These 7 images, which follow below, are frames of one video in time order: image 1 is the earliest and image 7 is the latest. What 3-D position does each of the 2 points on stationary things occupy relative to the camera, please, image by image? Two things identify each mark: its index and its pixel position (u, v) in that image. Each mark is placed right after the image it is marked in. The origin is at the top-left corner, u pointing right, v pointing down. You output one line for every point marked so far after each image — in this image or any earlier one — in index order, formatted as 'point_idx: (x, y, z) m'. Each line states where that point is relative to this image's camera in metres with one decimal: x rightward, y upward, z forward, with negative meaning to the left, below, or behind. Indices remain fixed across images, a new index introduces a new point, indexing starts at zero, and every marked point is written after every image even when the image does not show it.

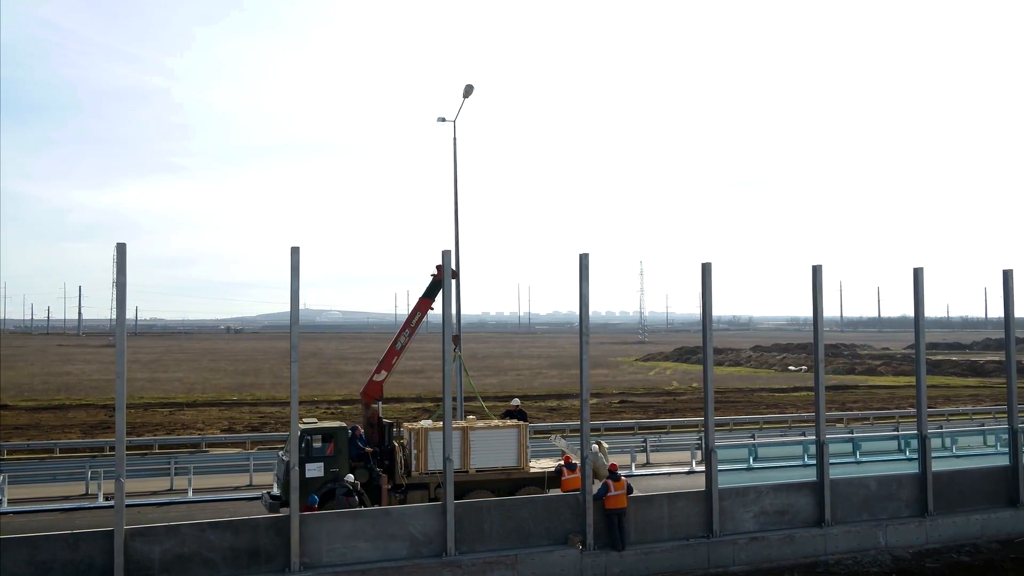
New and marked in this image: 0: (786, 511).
0: (+4.6, -3.7, +13.2) m
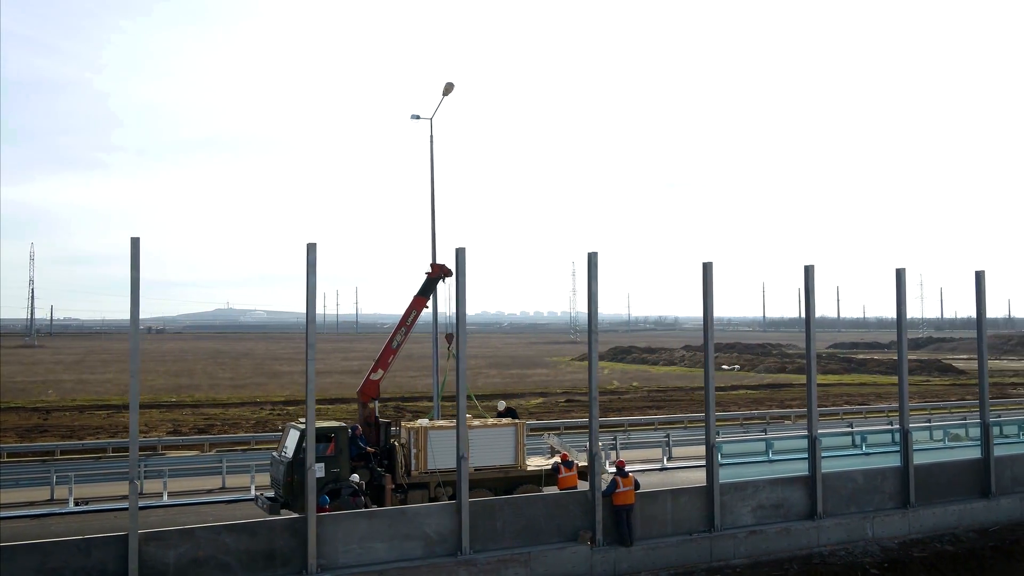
0: (+4.6, -3.7, +13.5) m
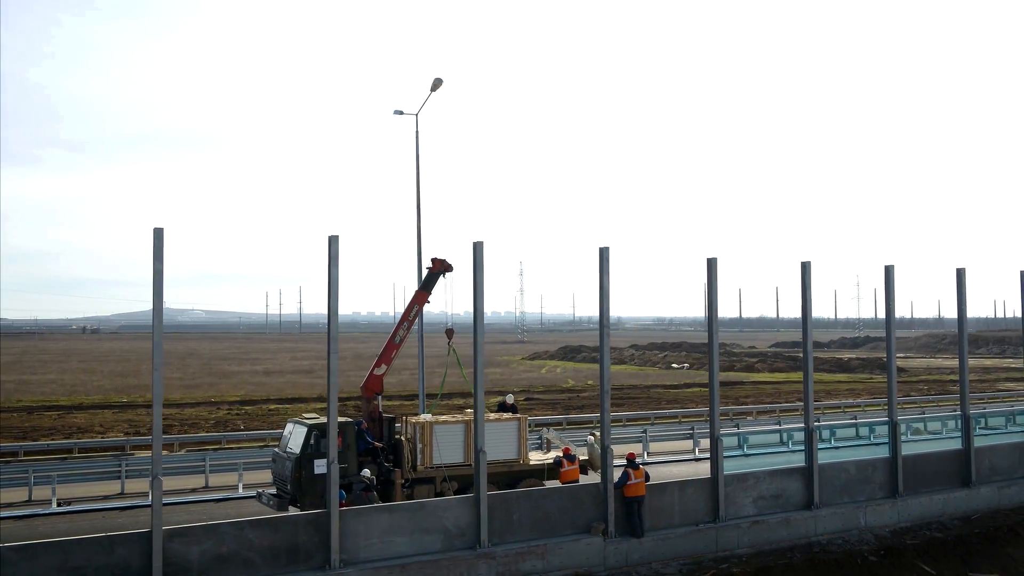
0: (+4.7, -3.6, +13.8) m
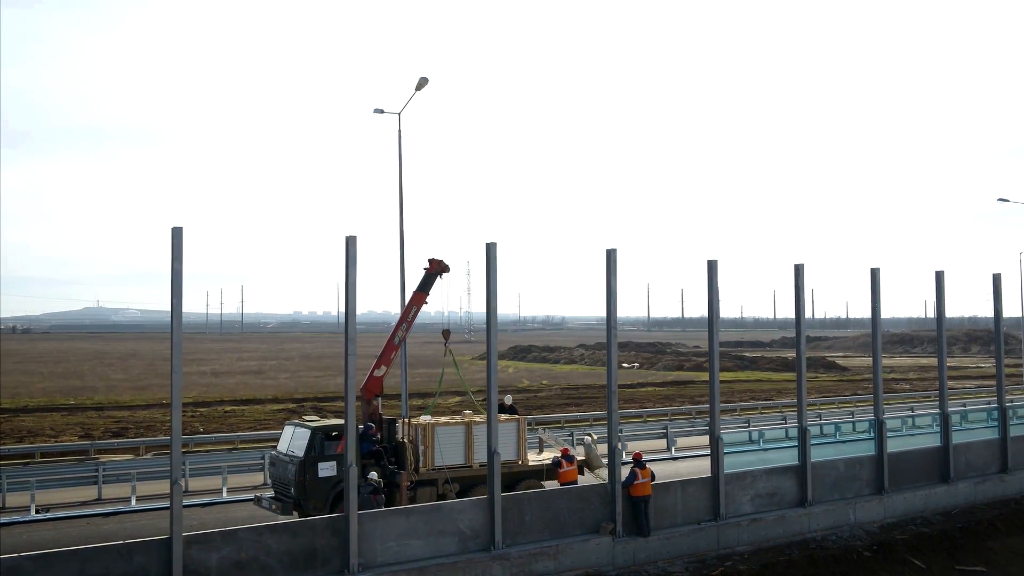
0: (+4.7, -3.7, +14.1) m
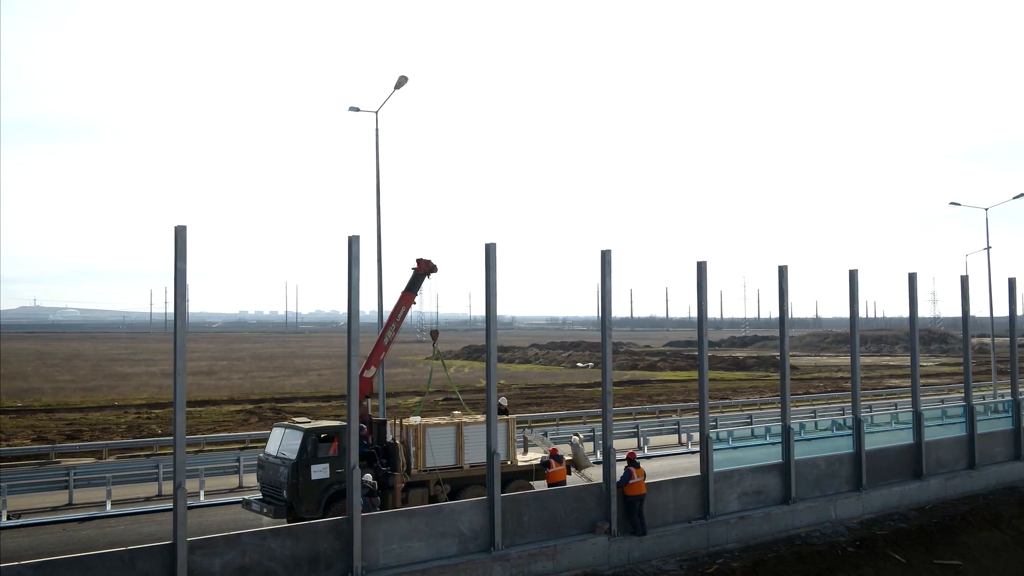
0: (+4.5, -3.7, +14.4) m
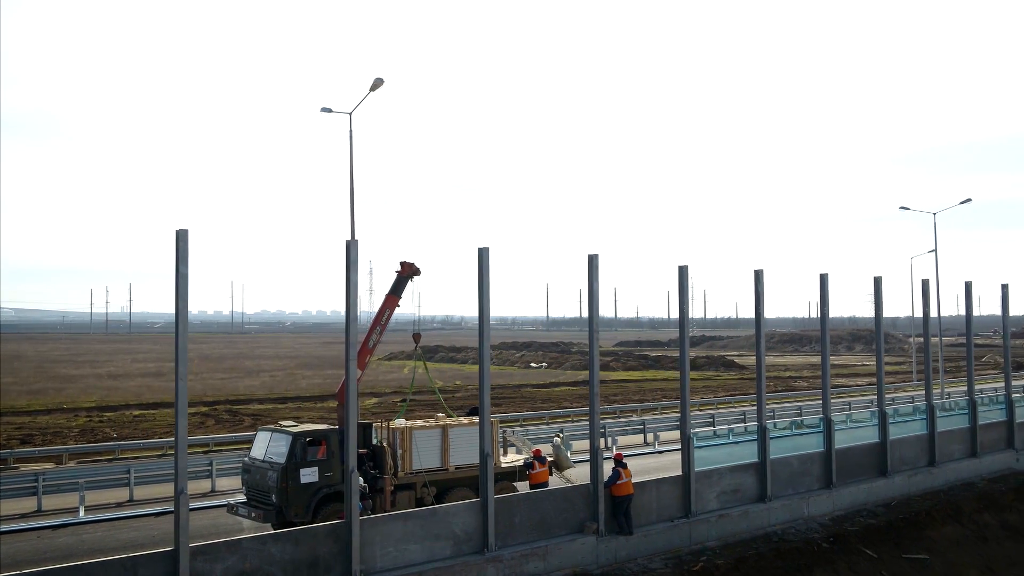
0: (+4.2, -3.8, +14.7) m
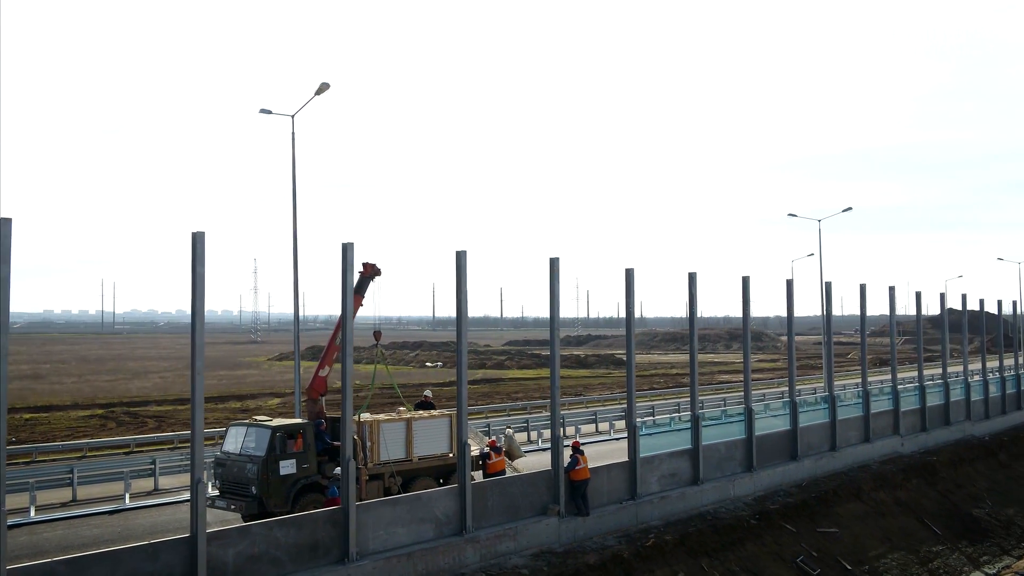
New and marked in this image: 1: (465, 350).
0: (+3.3, -3.8, +16.2) m
1: (-0.8, -1.0, +12.3) m
